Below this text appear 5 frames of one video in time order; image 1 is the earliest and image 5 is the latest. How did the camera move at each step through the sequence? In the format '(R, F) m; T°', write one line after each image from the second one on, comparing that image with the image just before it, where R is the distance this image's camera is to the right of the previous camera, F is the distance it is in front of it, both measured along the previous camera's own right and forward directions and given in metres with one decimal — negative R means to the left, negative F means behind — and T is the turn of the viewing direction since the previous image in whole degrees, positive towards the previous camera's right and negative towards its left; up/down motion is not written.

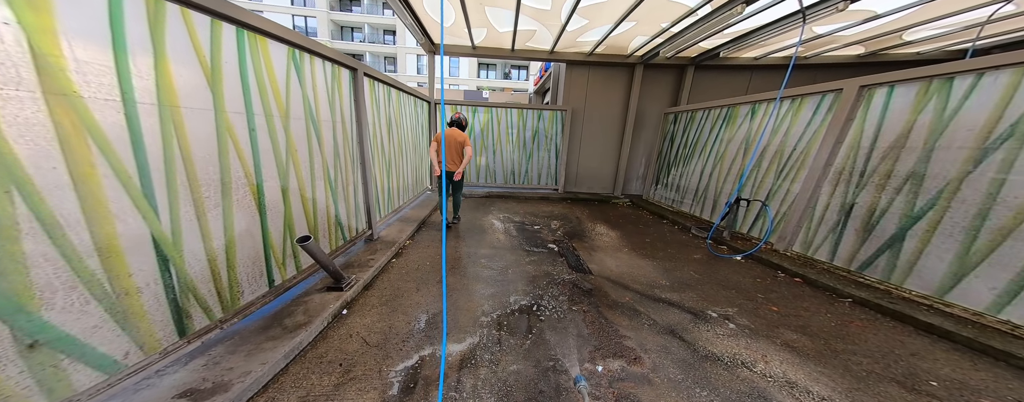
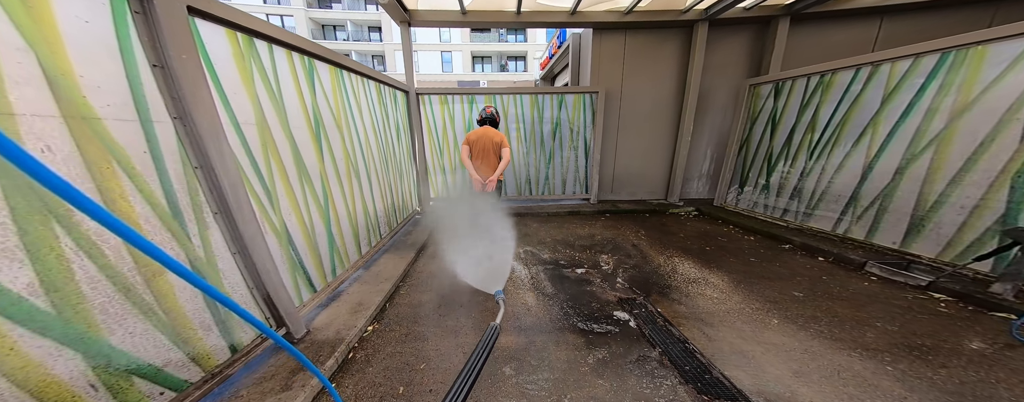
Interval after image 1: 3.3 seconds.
(-0.3, +1.8) m; -1°
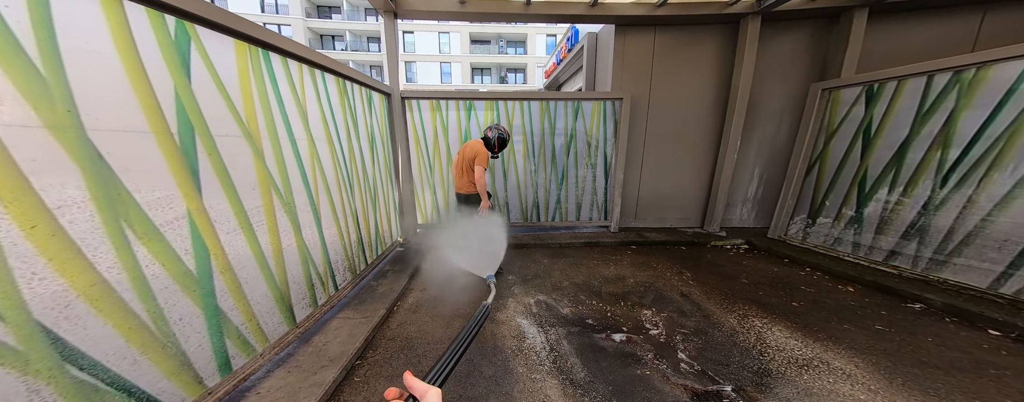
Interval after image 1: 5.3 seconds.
(-0.1, +0.9) m; 0°
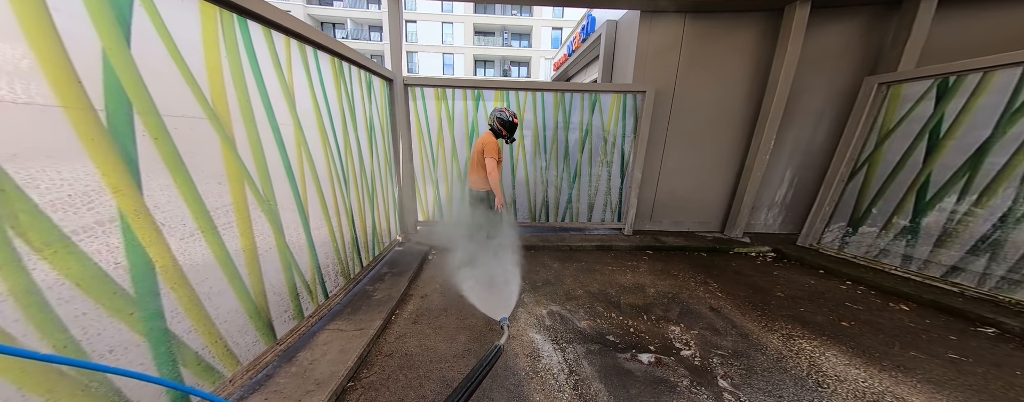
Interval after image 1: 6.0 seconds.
(-0.1, +0.3) m; 0°
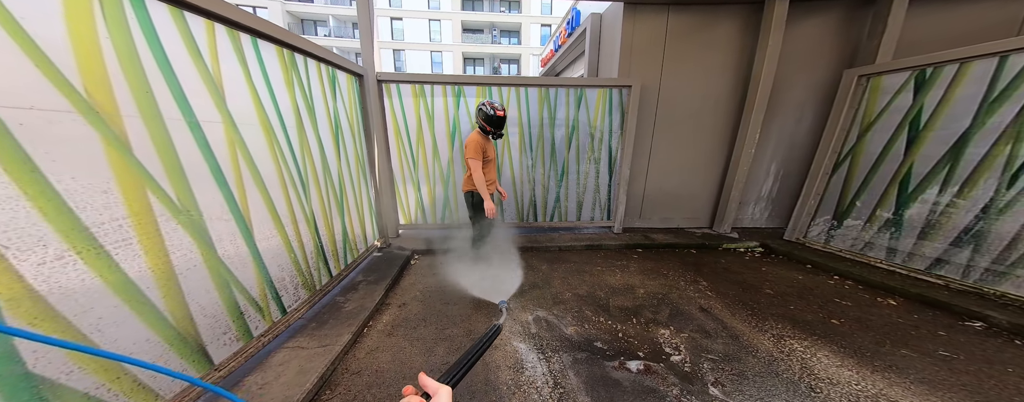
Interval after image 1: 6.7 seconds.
(+0.1, +0.1) m; +2°
